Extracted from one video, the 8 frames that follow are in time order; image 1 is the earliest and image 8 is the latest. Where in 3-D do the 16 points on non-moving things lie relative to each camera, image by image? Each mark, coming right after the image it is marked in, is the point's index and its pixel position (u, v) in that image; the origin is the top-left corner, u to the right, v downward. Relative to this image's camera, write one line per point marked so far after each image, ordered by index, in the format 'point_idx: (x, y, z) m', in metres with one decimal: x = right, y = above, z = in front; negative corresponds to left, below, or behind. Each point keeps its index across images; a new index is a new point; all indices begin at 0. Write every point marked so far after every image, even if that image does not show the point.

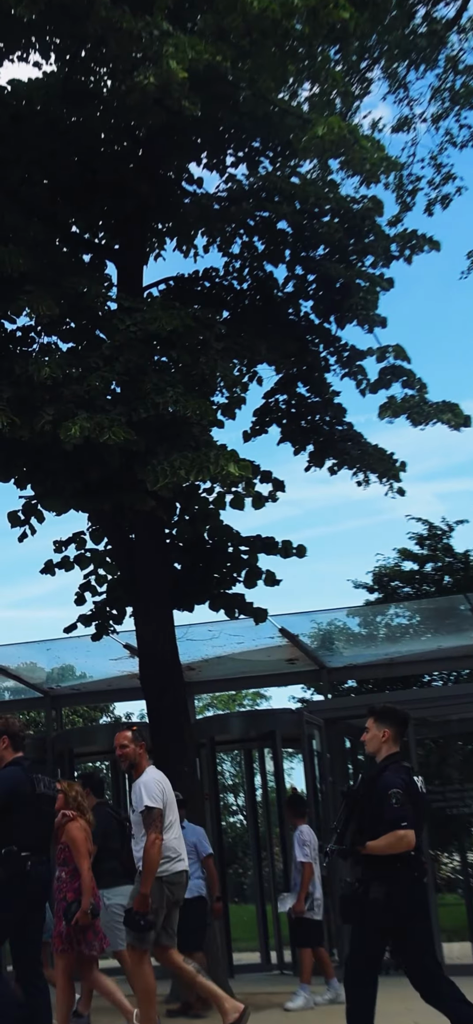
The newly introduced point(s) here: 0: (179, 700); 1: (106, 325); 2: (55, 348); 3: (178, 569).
0: (-0.3, -1.1, +10.6) m
1: (-0.7, +1.1, +10.3) m
2: (-1.0, +0.9, +10.4) m
3: (-0.3, -0.3, +10.9) m
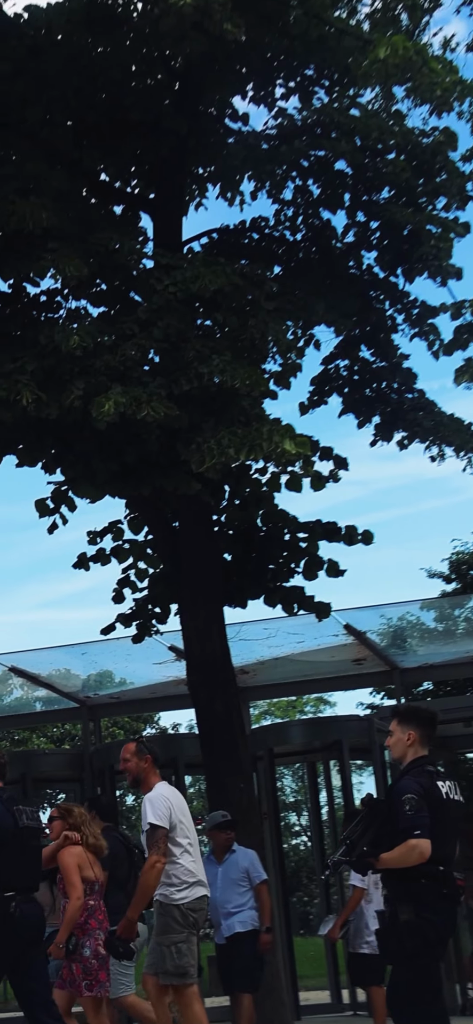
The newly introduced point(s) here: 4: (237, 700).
0: (0.0, -1.0, +9.5) m
1: (-0.5, +1.1, +9.1) m
2: (-0.8, +1.0, +9.2) m
3: (0.0, -0.2, +9.7) m
4: (0.0, -1.0, +9.5) m
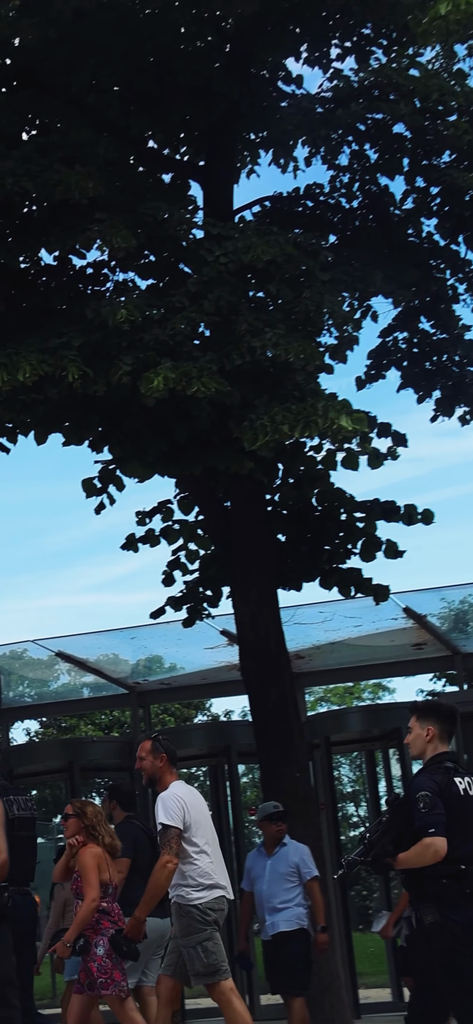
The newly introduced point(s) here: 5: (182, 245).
0: (+0.3, -0.9, +9.1) m
1: (-0.2, +1.2, +8.8) m
2: (-0.5, +1.1, +8.9) m
3: (+0.2, -0.1, +9.4) m
4: (+0.3, -0.9, +9.2) m
5: (-0.3, +1.3, +8.8) m
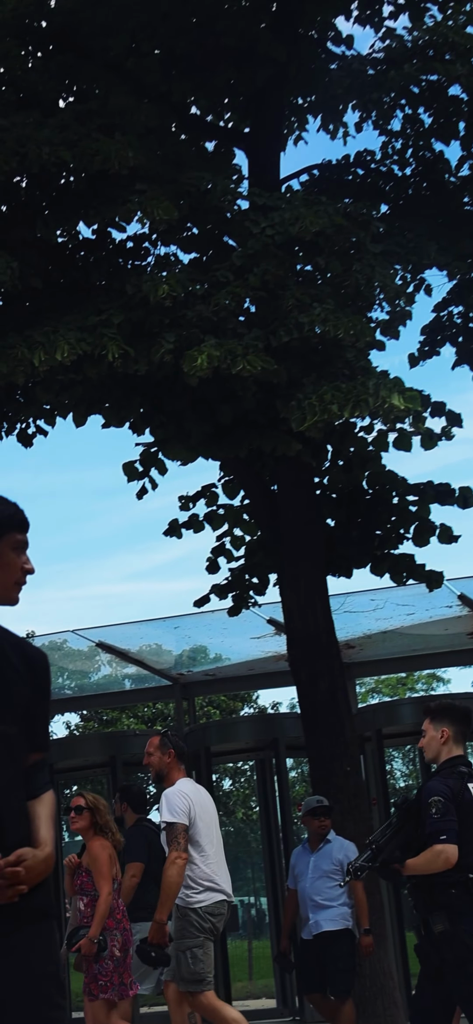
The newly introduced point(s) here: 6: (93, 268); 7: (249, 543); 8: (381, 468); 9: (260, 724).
0: (+0.5, -0.8, +8.8) m
1: (0.0, +1.3, +8.4) m
2: (-0.3, +1.2, +8.5) m
3: (+0.5, -0.1, +9.0) m
4: (+0.5, -0.8, +8.8) m
5: (0.0, +1.4, +8.5) m
6: (-0.7, +1.2, +8.6) m
7: (+0.1, -0.2, +9.4) m
8: (+0.7, +0.2, +8.7) m
9: (+0.2, -1.3, +11.4) m
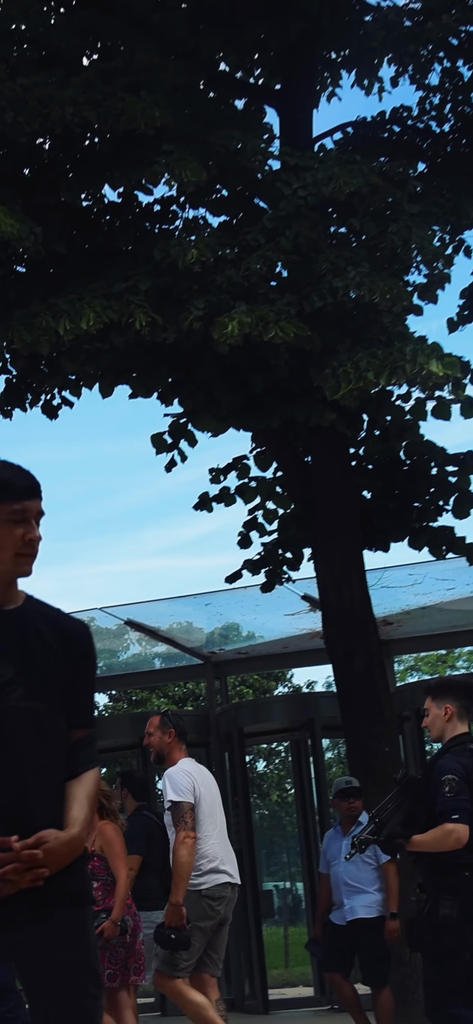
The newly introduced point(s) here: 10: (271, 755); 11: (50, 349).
0: (+0.6, -0.7, +8.5) m
1: (+0.1, +1.4, +8.1) m
2: (-0.1, +1.3, +8.2) m
3: (+0.6, +0.1, +8.7) m
4: (+0.7, -0.7, +8.5) m
5: (+0.1, +1.5, +8.2) m
6: (-0.5, +1.3, +8.3) m
7: (+0.2, 0.0, +9.1) m
8: (+0.8, +0.3, +8.4) m
9: (+0.4, -1.2, +11.1) m
10: (+0.2, -1.6, +11.7) m
11: (-0.8, +0.7, +8.3) m
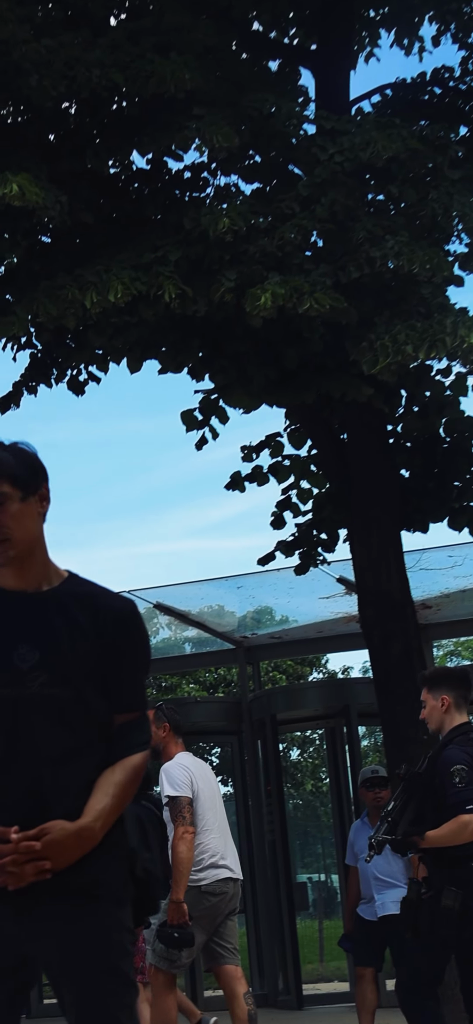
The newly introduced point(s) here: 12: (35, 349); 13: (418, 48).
0: (+0.8, -0.6, +8.2) m
1: (+0.3, +1.5, +7.8) m
2: (0.0, +1.4, +7.9) m
3: (+0.8, +0.2, +8.4) m
4: (+0.8, -0.6, +8.2) m
5: (+0.2, +1.6, +7.8) m
6: (-0.4, +1.4, +8.0) m
7: (+0.4, +0.1, +8.8) m
8: (+1.0, +0.4, +8.0) m
9: (+0.5, -1.0, +10.8) m
10: (+0.4, -1.4, +11.4) m
11: (-0.7, +0.8, +8.0) m
12: (-0.9, +0.7, +8.4) m
13: (+0.7, +1.9, +7.3) m
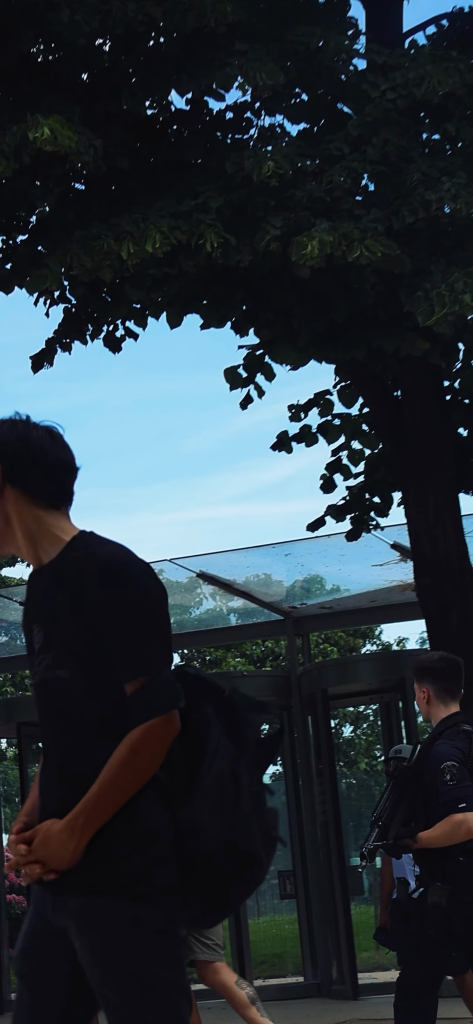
0: (+1.0, -0.5, +7.7) m
1: (+0.5, +1.7, +7.3) m
2: (+0.2, +1.5, +7.4) m
3: (+1.0, +0.3, +7.9) m
4: (+1.0, -0.4, +7.8) m
5: (+0.4, +1.7, +7.3) m
6: (-0.2, +1.5, +7.6) m
7: (+0.6, +0.2, +8.3) m
8: (+1.2, +0.6, +7.5) m
9: (+0.8, -0.8, +10.4) m
10: (+0.7, -1.2, +11.0) m
11: (-0.5, +1.0, +7.5) m
12: (-0.7, +0.9, +7.9) m
13: (+0.9, +2.0, +6.8) m
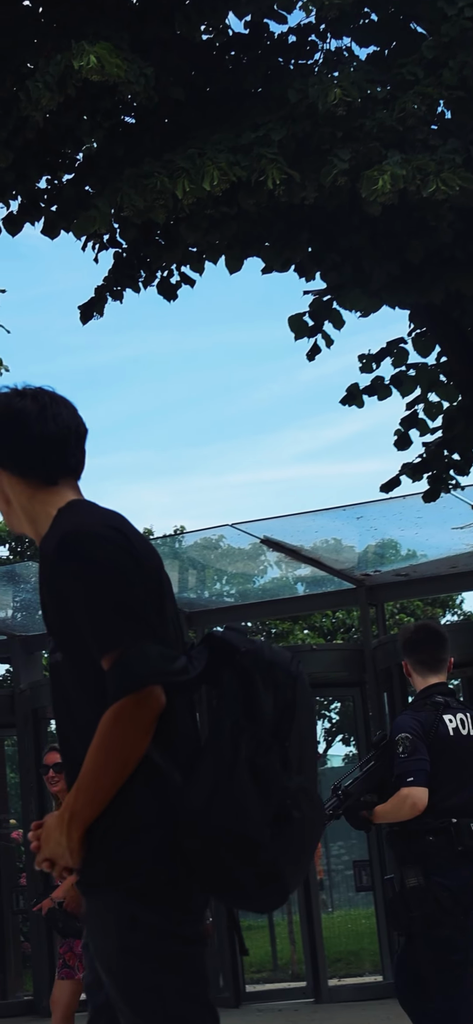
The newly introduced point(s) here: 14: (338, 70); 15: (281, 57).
0: (+1.3, -0.3, +7.1) m
1: (+0.7, +1.8, +6.6) m
2: (+0.4, +1.7, +6.8) m
3: (+1.3, +0.5, +7.3) m
4: (+1.3, -0.3, +7.1) m
5: (+0.6, +1.9, +6.7) m
6: (0.0, +1.7, +6.9) m
7: (+0.9, +0.4, +7.7) m
8: (+1.4, +0.8, +6.9) m
9: (+1.2, -0.6, +9.7) m
10: (+1.1, -1.0, +10.4) m
11: (-0.3, +1.1, +6.9) m
12: (-0.5, +1.1, +7.3) m
13: (+1.1, +2.1, +6.1) m
14: (+0.4, +1.6, +6.7) m
15: (+0.2, +1.7, +7.0) m
